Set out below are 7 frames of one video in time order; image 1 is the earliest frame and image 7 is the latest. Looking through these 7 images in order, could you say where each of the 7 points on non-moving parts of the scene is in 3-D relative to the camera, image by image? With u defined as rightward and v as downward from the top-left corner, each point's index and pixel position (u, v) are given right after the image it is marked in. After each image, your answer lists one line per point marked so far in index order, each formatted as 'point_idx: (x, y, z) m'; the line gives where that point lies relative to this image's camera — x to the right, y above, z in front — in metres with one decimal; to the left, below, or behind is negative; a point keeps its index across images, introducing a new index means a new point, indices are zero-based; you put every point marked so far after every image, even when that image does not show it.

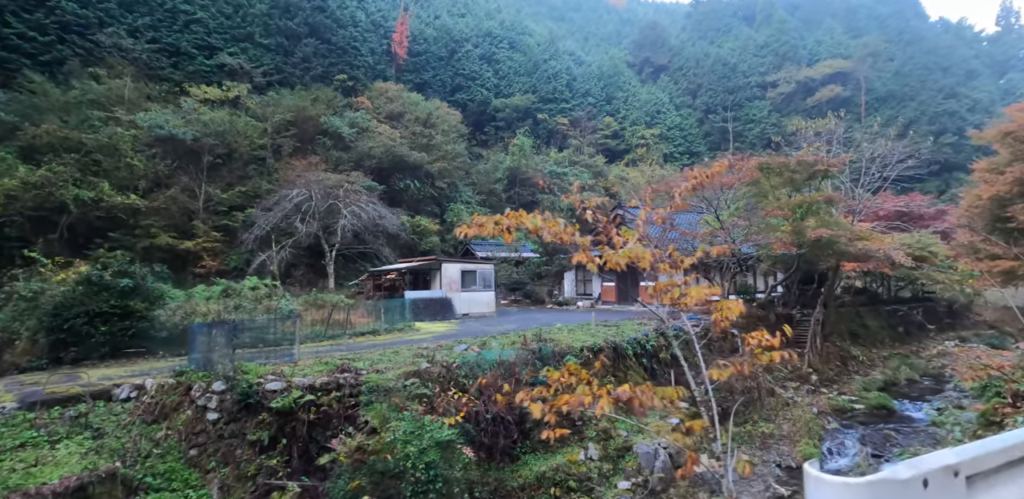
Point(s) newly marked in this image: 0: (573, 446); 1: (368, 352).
0: (+0.8, -2.8, +7.8) m
1: (-2.4, -1.7, +9.1) m
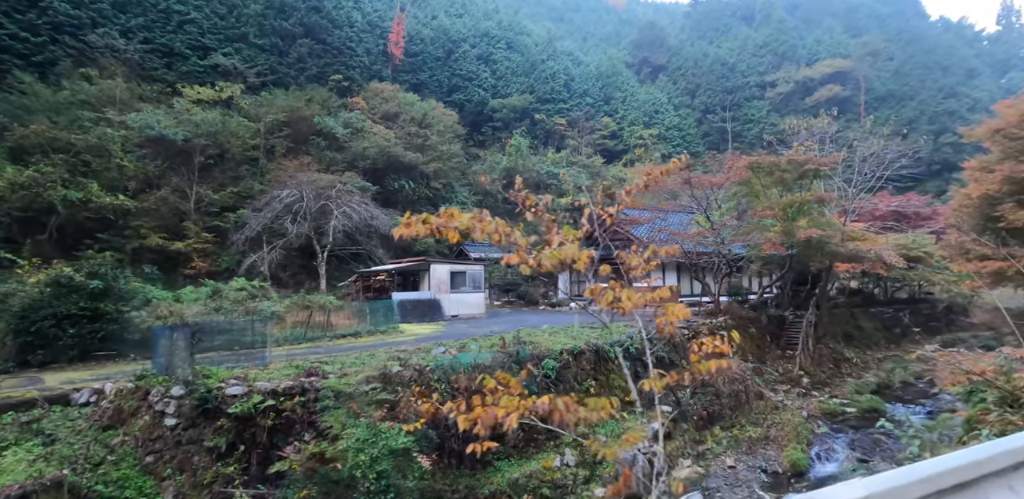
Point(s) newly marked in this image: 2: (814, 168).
0: (+0.5, -2.8, +7.6) m
1: (-2.7, -1.7, +8.9) m
2: (+6.8, +1.9, +12.7) m
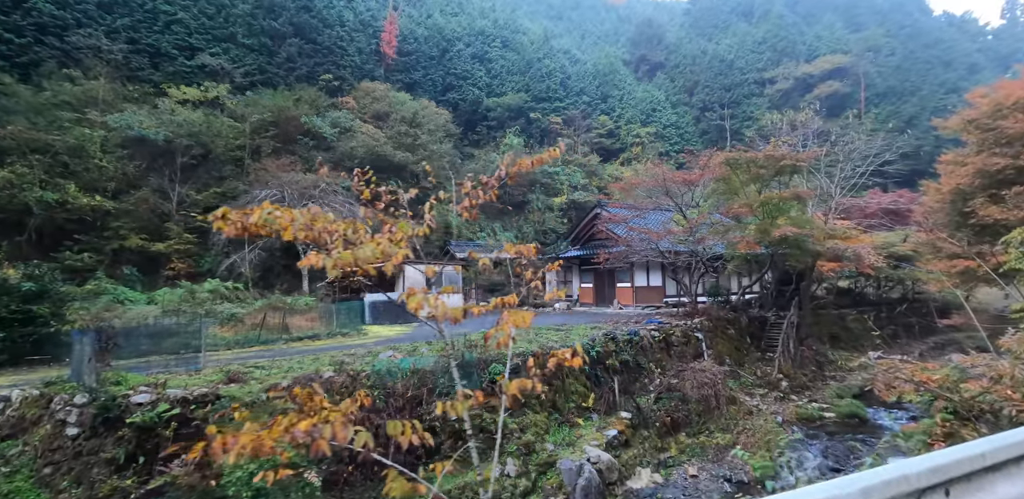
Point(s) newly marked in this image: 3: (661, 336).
0: (-0.3, -2.8, +7.2) m
1: (-3.5, -1.7, +8.6) m
2: (+6.1, +1.9, +12.3) m
3: (+3.0, -1.8, +11.5) m
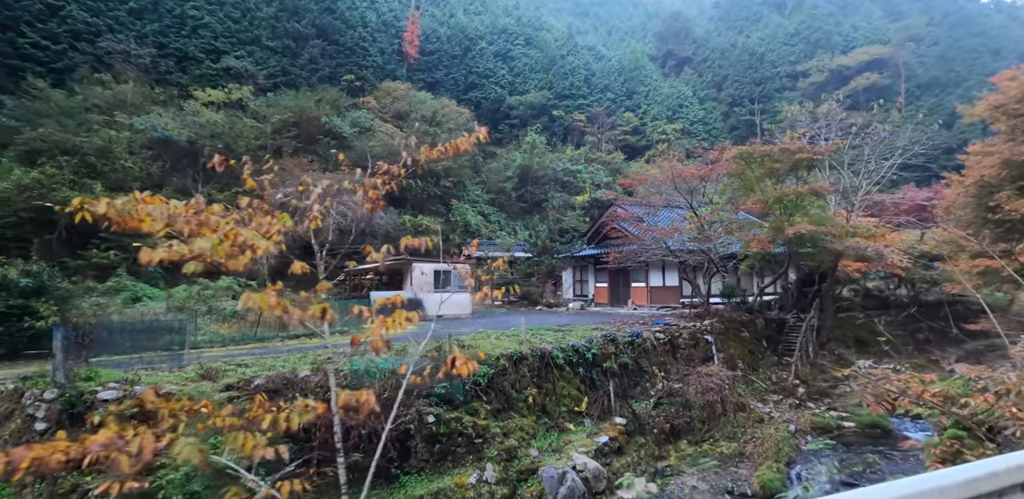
0: (-0.6, -2.7, +7.0) m
1: (-3.7, -1.6, +8.5) m
2: (+6.1, +1.9, +11.6) m
3: (+3.0, -1.8, +11.0) m
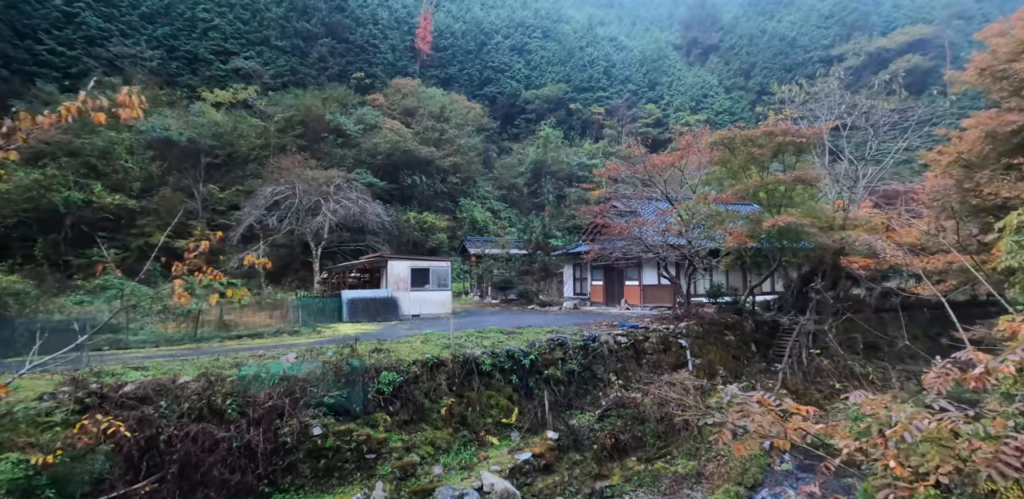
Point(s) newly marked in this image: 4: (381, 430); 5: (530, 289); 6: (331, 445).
0: (-1.8, -2.7, +6.3) m
1: (-4.8, -1.6, +8.1) m
2: (+5.2, +2.0, +10.4) m
3: (+2.1, -1.7, +10.0) m
4: (-1.6, -2.2, +6.9) m
5: (+0.6, -1.4, +19.3) m
6: (-2.1, -2.3, +6.5) m
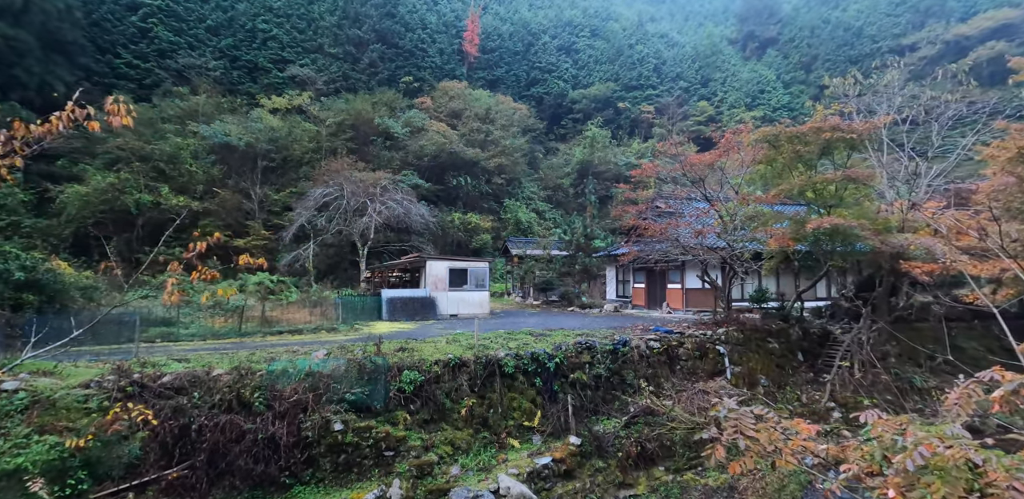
0: (-1.6, -2.7, +6.4) m
1: (-4.4, -1.6, +8.4) m
2: (+5.8, +2.0, +9.8) m
3: (+2.6, -1.7, +9.7) m
4: (-1.4, -2.2, +7.0) m
5: (+2.0, -1.4, +19.1) m
6: (-1.9, -2.3, +6.6) m
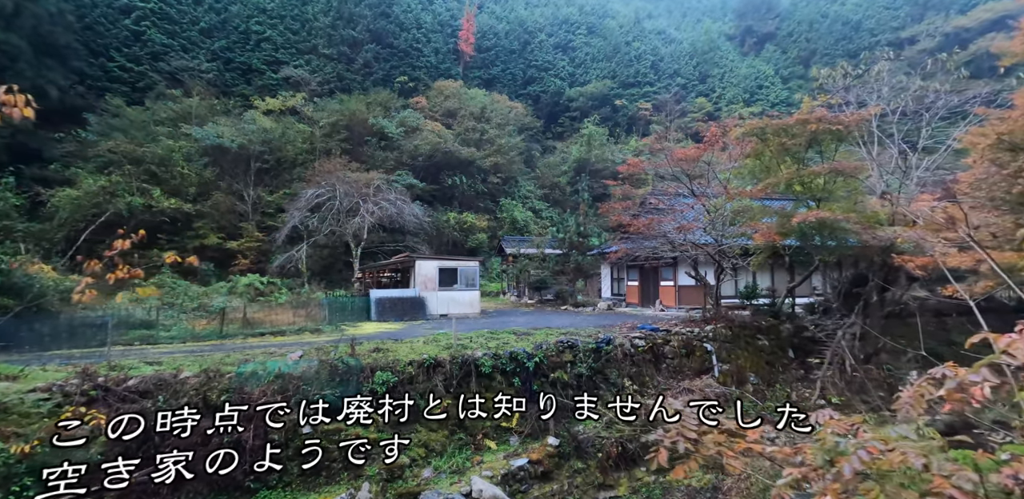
0: (-2.0, -2.7, +6.3) m
1: (-4.7, -1.6, +8.3) m
2: (+5.4, +2.1, +9.6) m
3: (+2.3, -1.6, +9.5) m
4: (-1.7, -2.2, +6.8) m
5: (+1.8, -1.4, +18.9) m
6: (-2.2, -2.3, +6.5) m
